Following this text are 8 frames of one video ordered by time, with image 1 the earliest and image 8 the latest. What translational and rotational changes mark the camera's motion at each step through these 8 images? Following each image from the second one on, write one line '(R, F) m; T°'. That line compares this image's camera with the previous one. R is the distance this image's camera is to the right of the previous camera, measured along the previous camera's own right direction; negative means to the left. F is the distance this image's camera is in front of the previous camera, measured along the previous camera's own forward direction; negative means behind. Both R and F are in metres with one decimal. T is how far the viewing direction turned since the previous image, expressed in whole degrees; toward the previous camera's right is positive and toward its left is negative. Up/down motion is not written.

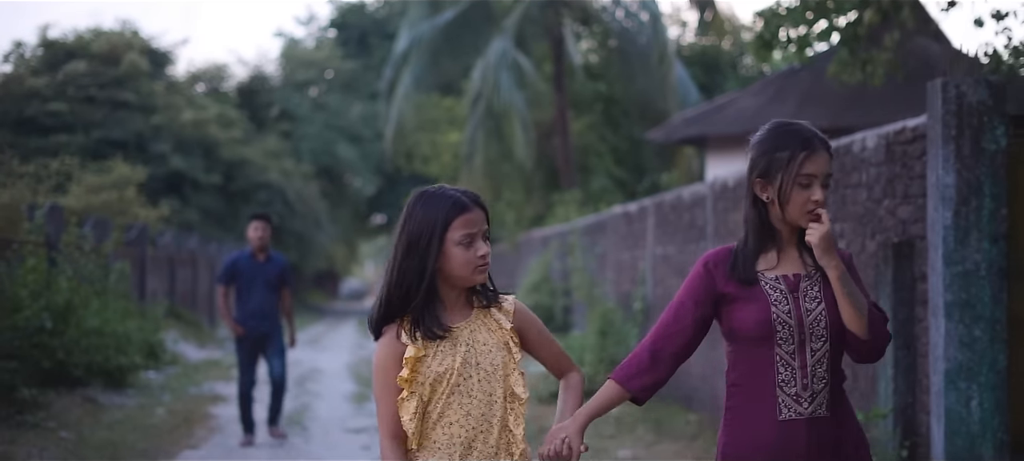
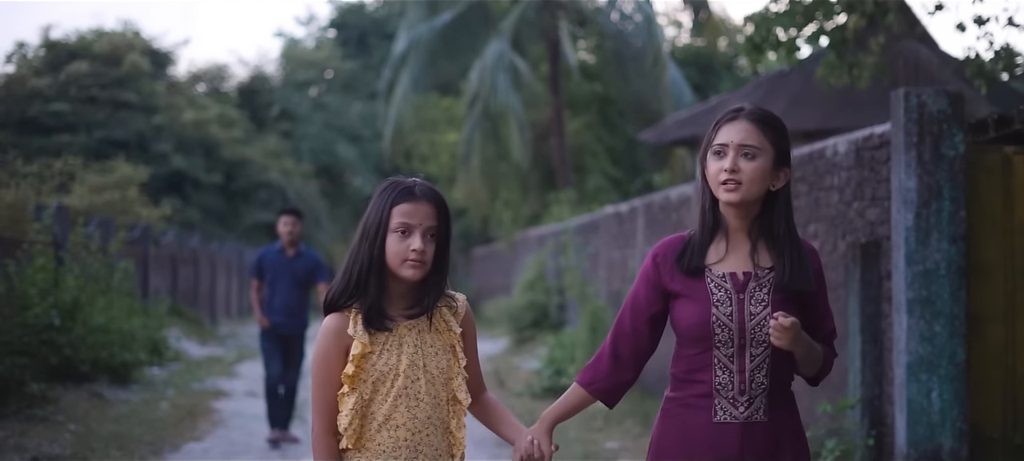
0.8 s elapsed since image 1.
(+0.1, -0.3) m; 0°
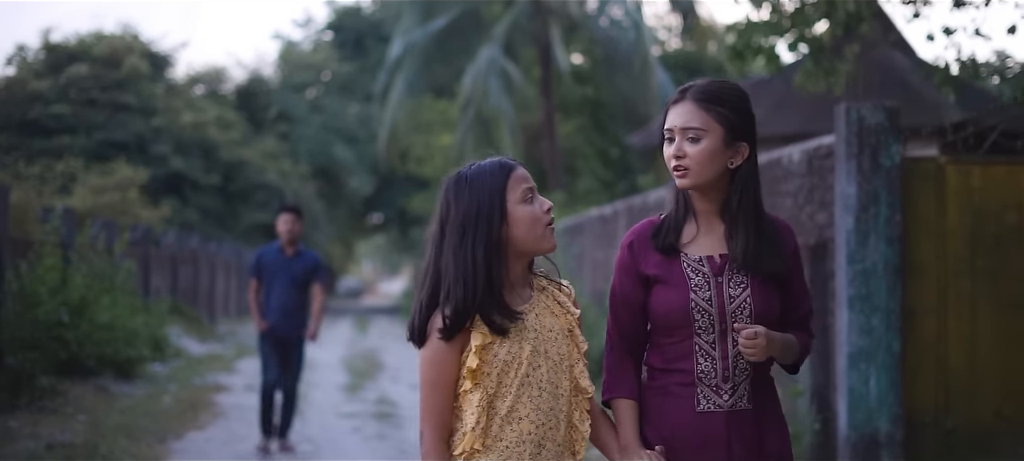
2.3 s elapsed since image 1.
(+0.1, -0.5) m; 0°
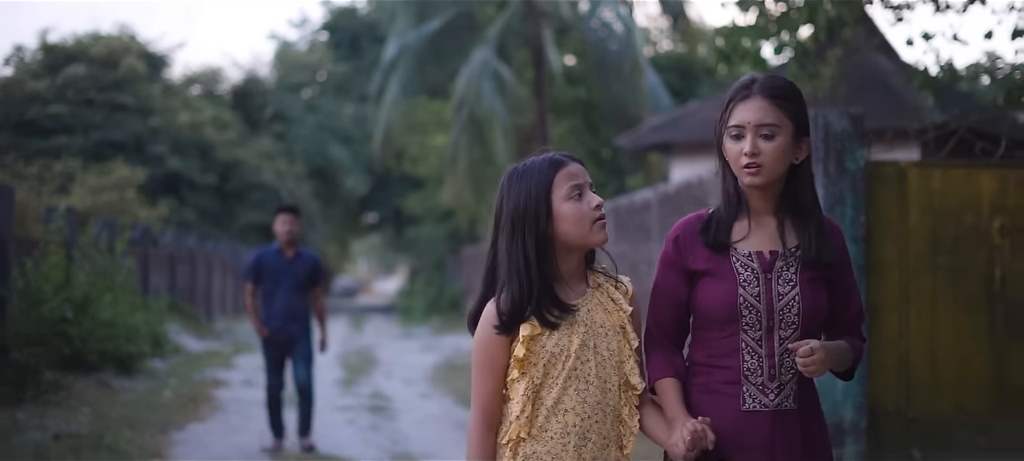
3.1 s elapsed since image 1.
(+0.1, -0.3) m; 0°
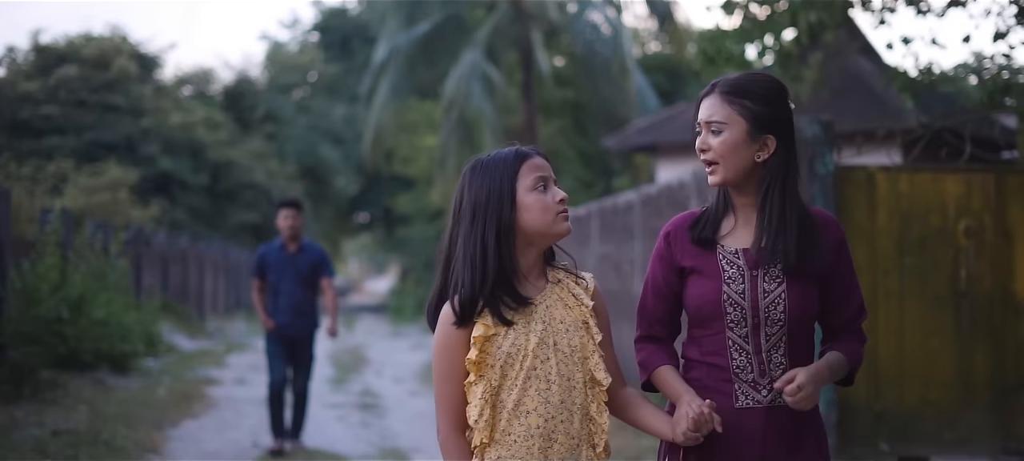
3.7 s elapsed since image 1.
(0.0, -0.2) m; 0°
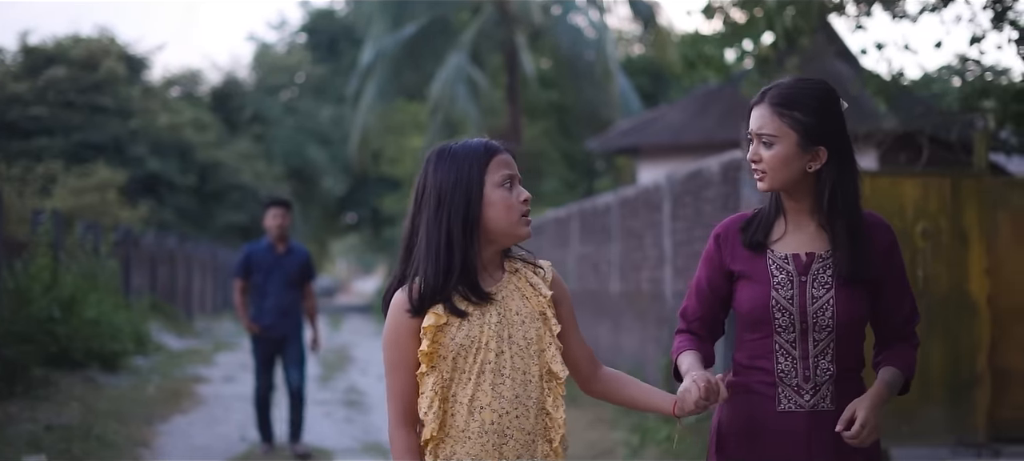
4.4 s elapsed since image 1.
(+0.1, -0.3) m; +1°
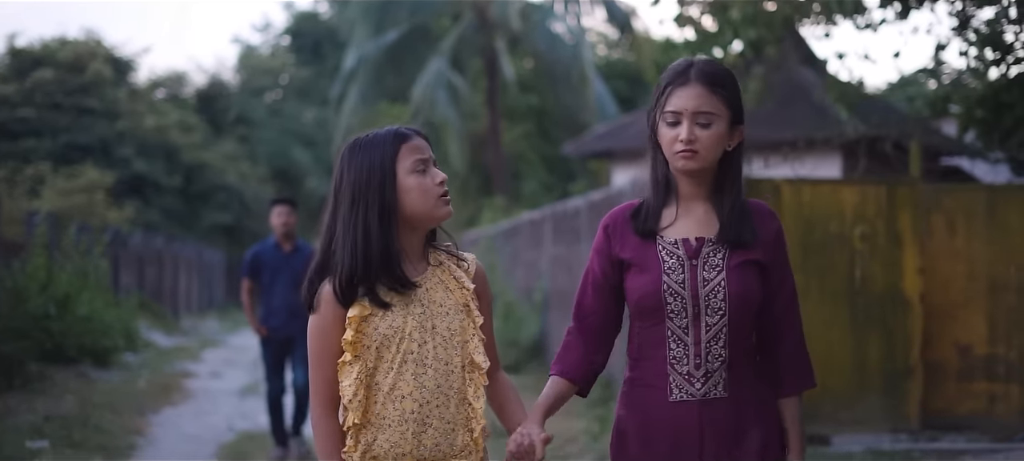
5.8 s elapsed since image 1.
(+0.1, -0.6) m; +1°
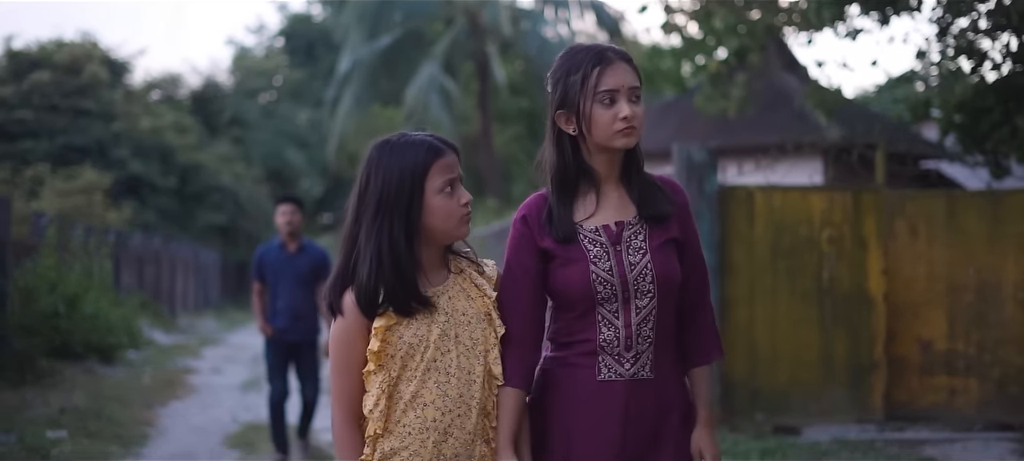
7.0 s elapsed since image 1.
(0.0, -0.5) m; 0°
